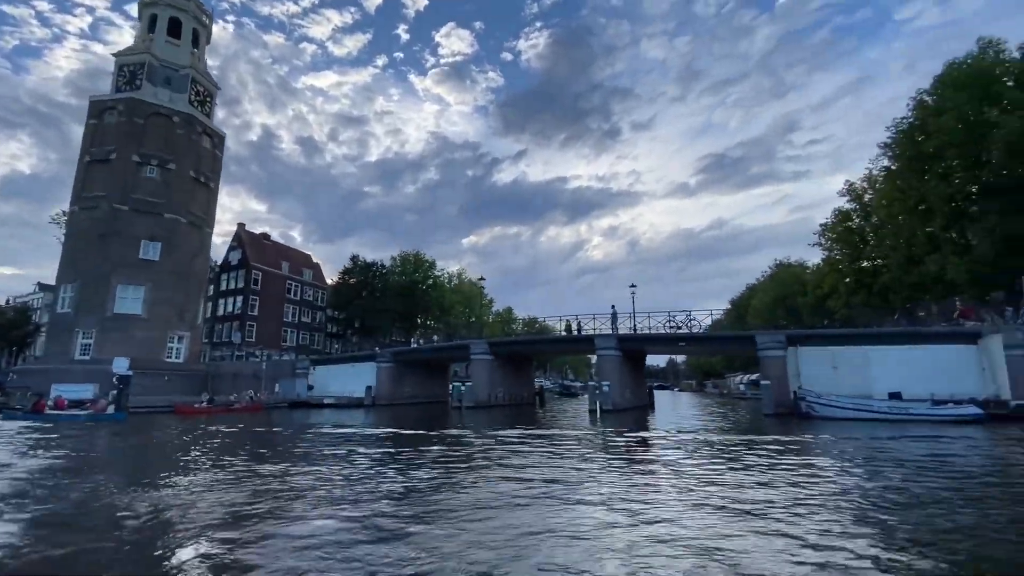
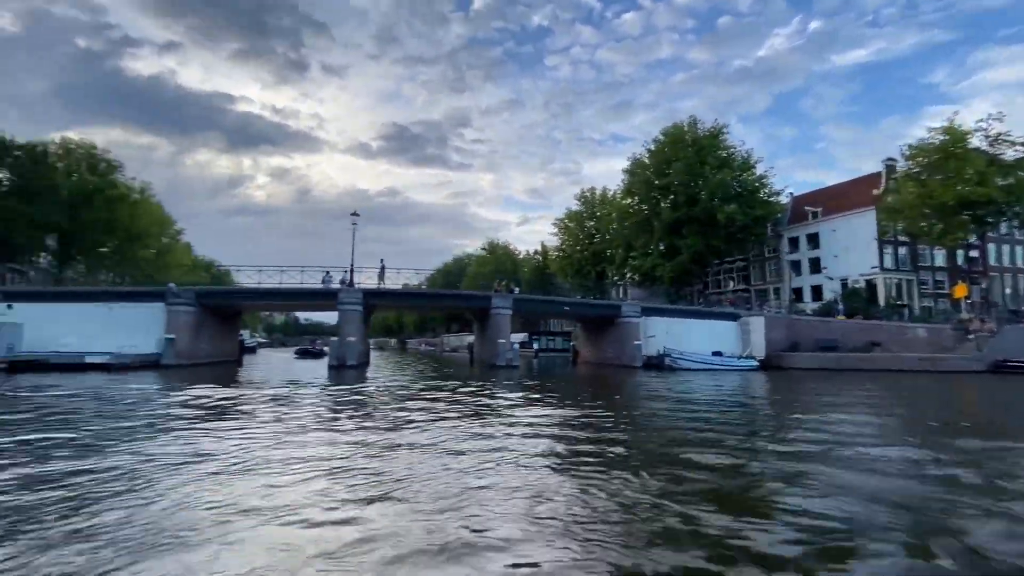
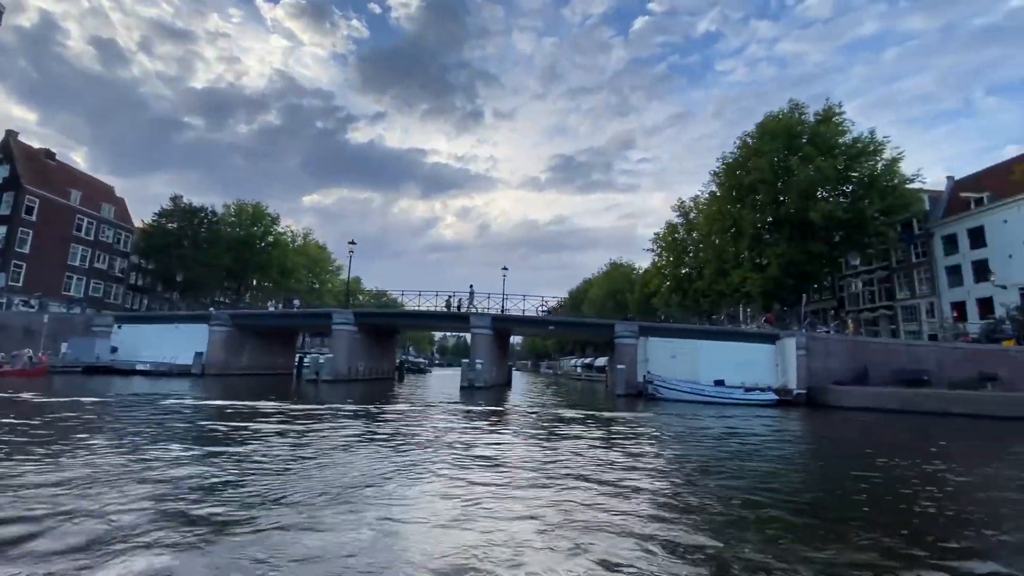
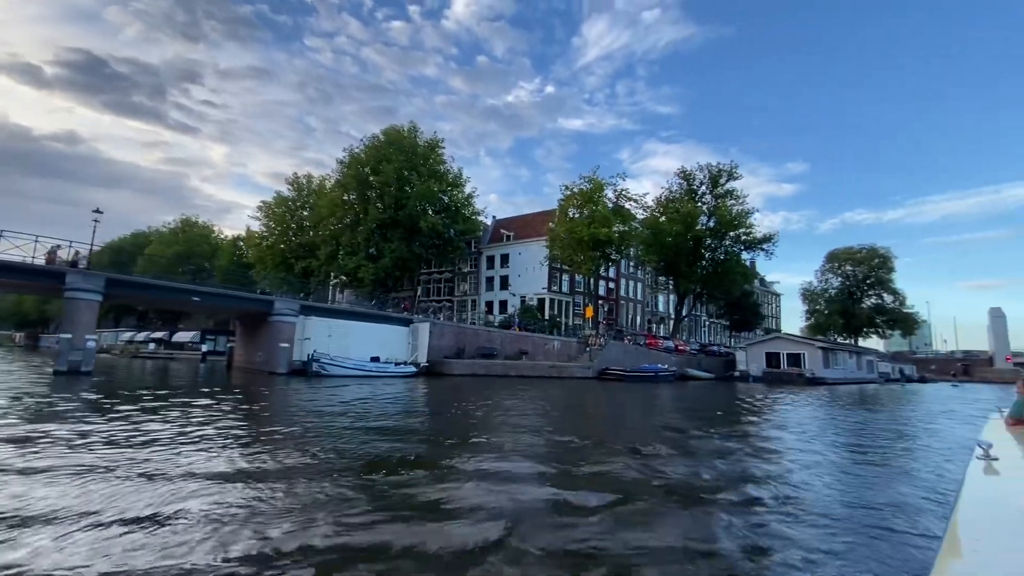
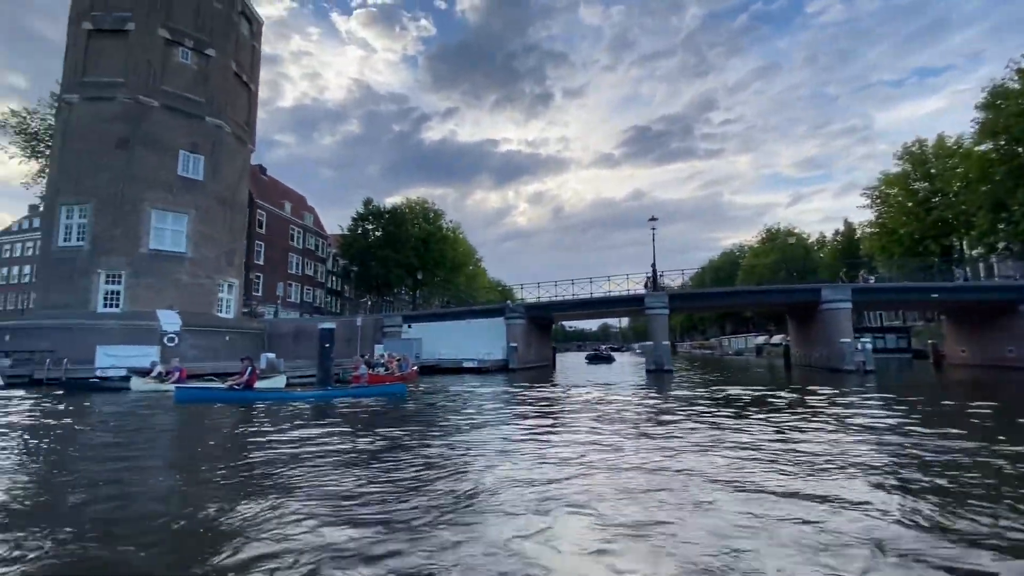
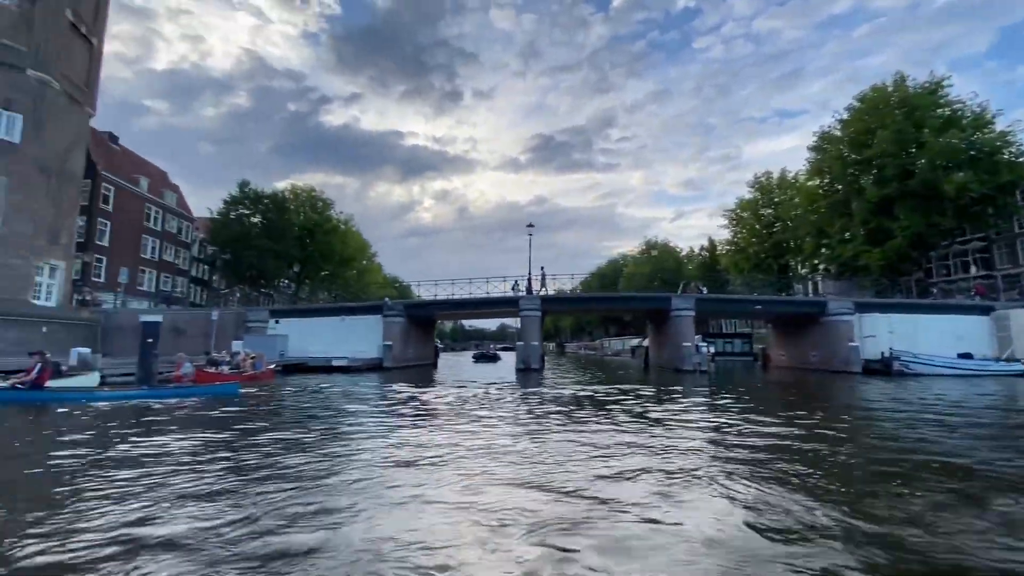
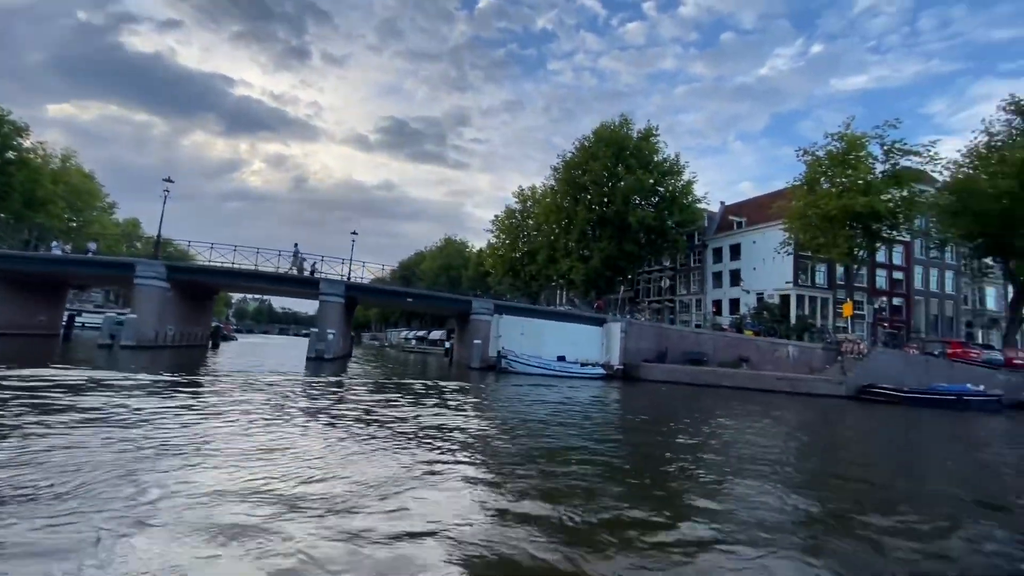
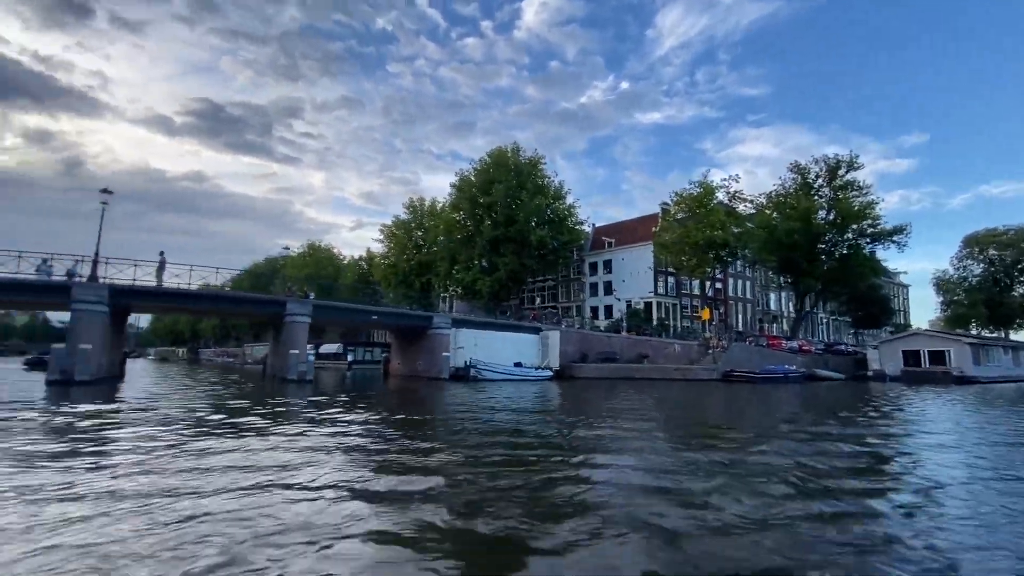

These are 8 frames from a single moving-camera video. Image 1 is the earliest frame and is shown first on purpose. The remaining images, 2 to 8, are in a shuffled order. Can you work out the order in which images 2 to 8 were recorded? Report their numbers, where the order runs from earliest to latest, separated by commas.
3, 7, 4, 8, 2, 6, 5
